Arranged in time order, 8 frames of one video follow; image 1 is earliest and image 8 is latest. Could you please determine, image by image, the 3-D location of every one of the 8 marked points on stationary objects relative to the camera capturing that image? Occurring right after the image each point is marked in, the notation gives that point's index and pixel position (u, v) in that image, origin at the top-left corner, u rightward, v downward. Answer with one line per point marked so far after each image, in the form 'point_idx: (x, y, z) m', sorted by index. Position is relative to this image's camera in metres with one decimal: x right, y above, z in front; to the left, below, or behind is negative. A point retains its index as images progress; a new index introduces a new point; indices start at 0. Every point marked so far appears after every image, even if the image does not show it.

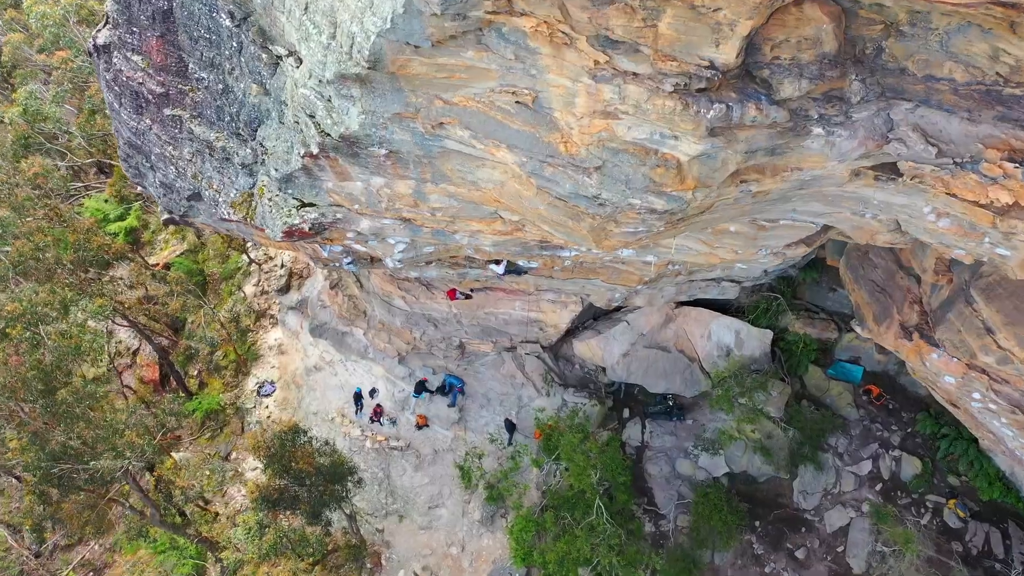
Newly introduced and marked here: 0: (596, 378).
0: (+1.4, -1.5, +15.5) m
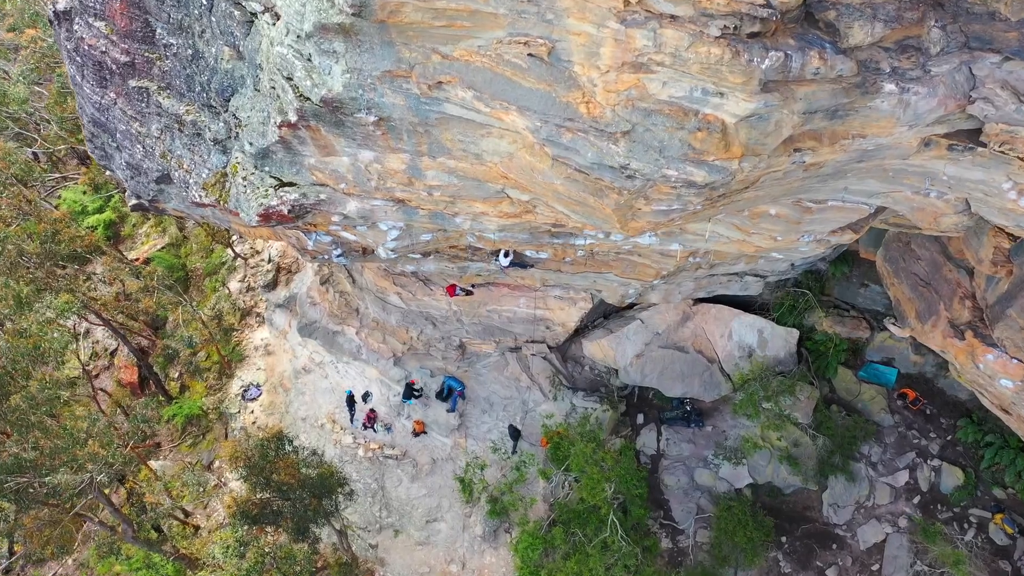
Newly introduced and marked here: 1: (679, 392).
0: (+1.4, -1.4, +14.3) m
1: (+2.4, -1.5, +13.6) m
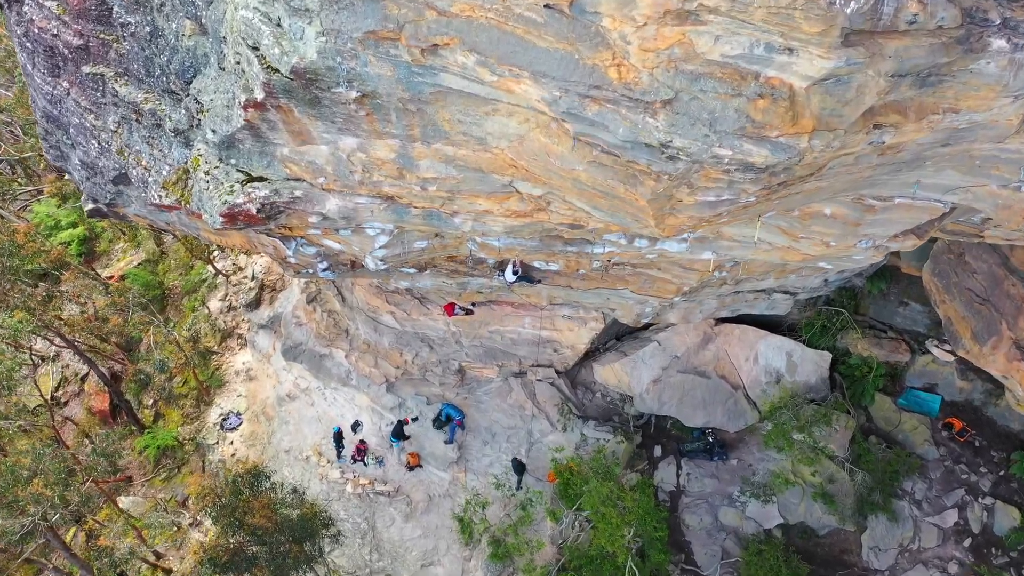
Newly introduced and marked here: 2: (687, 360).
0: (+1.5, -1.7, +13.1) m
1: (+2.4, -1.7, +12.3) m
2: (+2.3, -0.9, +12.6) m
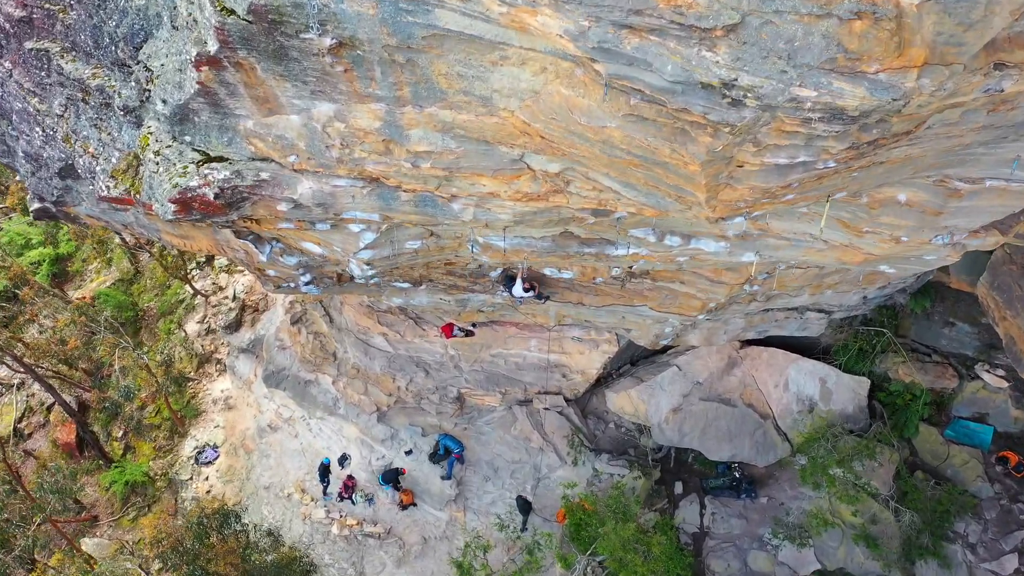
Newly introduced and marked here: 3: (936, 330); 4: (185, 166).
0: (+1.5, -1.9, +11.8) m
1: (+2.5, -1.9, +11.1) m
2: (+2.4, -1.2, +11.4) m
3: (+4.8, -0.5, +10.8) m
4: (-2.0, +0.7, +5.8) m
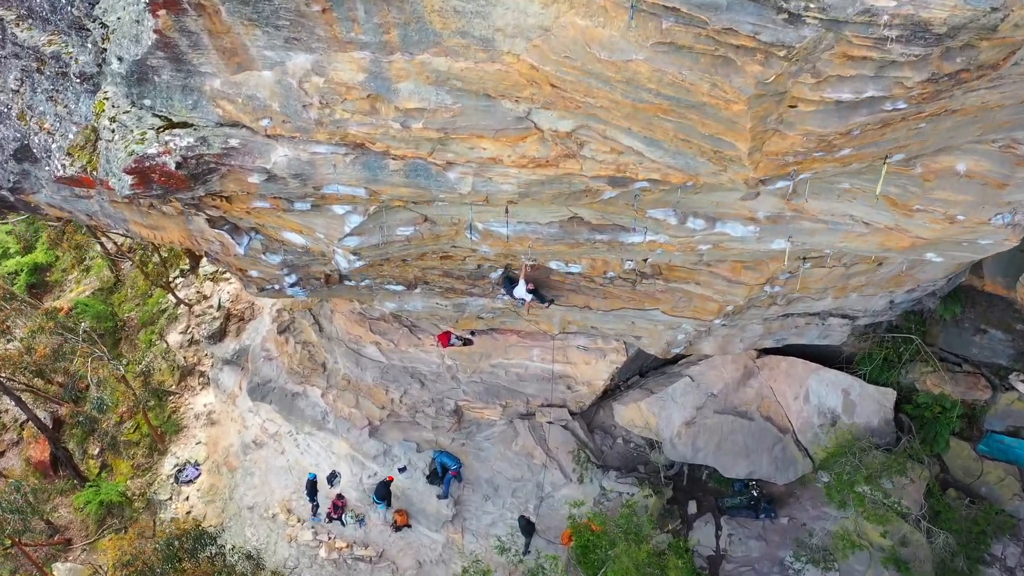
0: (+1.5, -2.0, +11.1) m
1: (+2.5, -2.0, +10.3) m
2: (+2.4, -1.2, +10.7) m
3: (+4.8, -0.5, +10.1) m
4: (-1.9, +0.8, +5.1) m
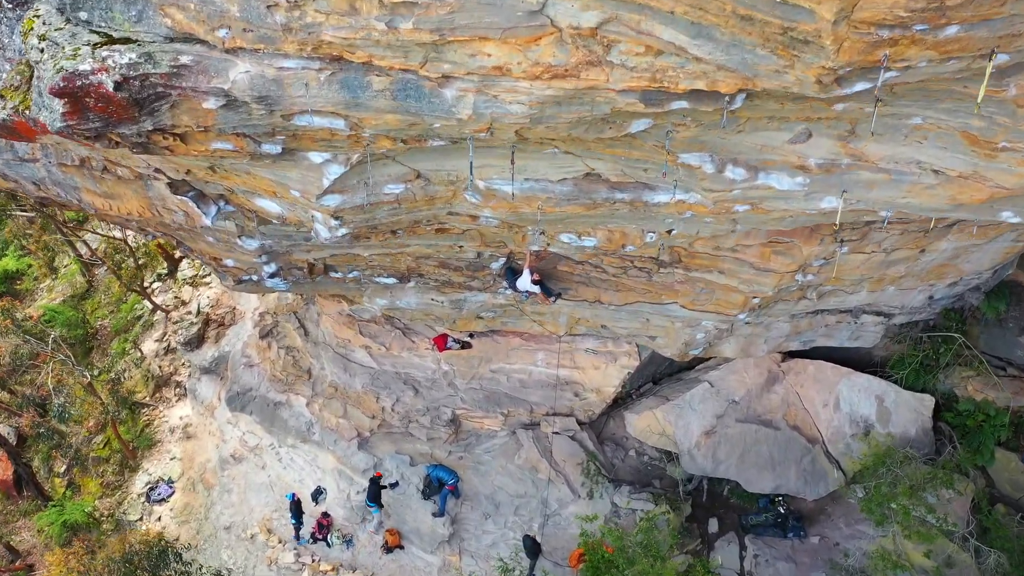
0: (+1.6, -1.9, +10.1) m
1: (+2.5, -1.9, +9.4) m
2: (+2.4, -1.2, +9.7) m
3: (+4.8, -0.5, +9.2) m
4: (-1.9, +1.0, +4.2) m
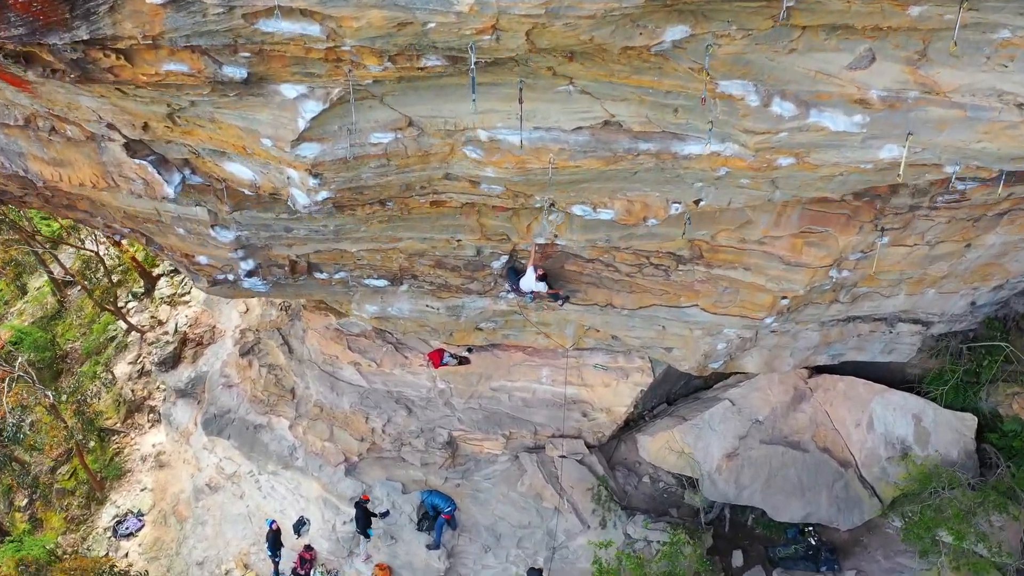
0: (+1.6, -2.1, +9.2) m
1: (+2.5, -2.0, +8.5) m
2: (+2.4, -1.3, +8.9) m
3: (+4.9, -0.5, +8.4) m
4: (-1.9, +1.3, +3.5) m
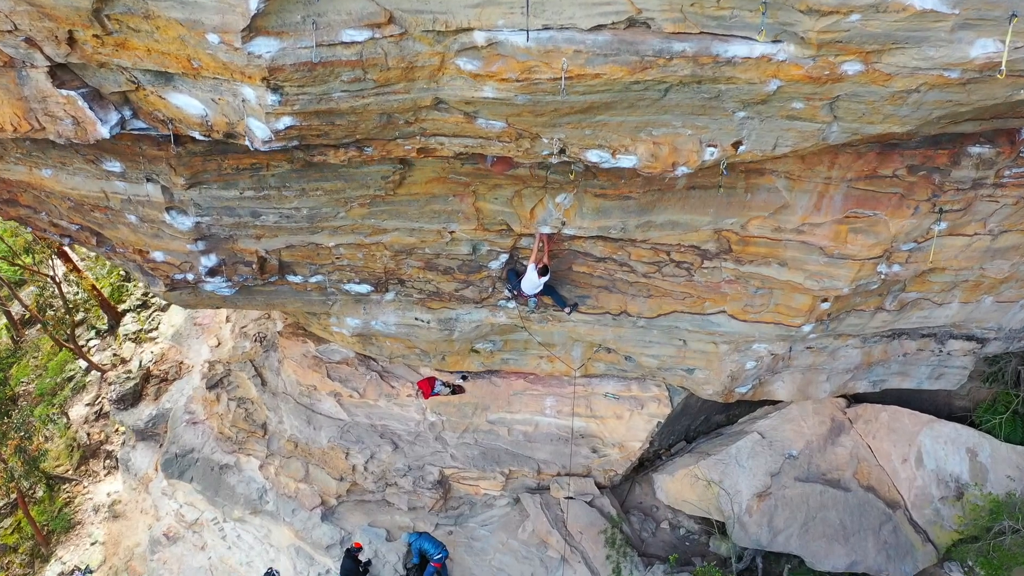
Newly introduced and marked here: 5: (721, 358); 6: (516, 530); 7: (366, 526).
0: (+1.6, -2.2, +8.1) m
1: (+2.5, -2.1, +7.4) m
2: (+2.4, -1.4, +7.8) m
3: (+4.9, -0.6, +7.5) m
4: (-1.8, +1.6, +2.7) m
5: (+1.6, -0.5, +7.1) m
6: (0.0, -2.0, +7.8) m
7: (-1.2, -1.9, +7.8) m
